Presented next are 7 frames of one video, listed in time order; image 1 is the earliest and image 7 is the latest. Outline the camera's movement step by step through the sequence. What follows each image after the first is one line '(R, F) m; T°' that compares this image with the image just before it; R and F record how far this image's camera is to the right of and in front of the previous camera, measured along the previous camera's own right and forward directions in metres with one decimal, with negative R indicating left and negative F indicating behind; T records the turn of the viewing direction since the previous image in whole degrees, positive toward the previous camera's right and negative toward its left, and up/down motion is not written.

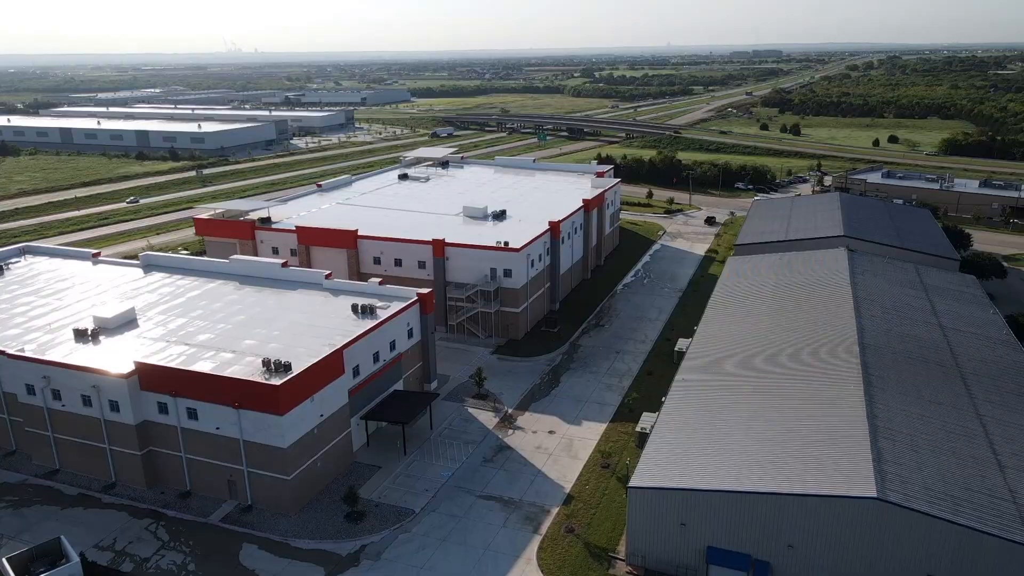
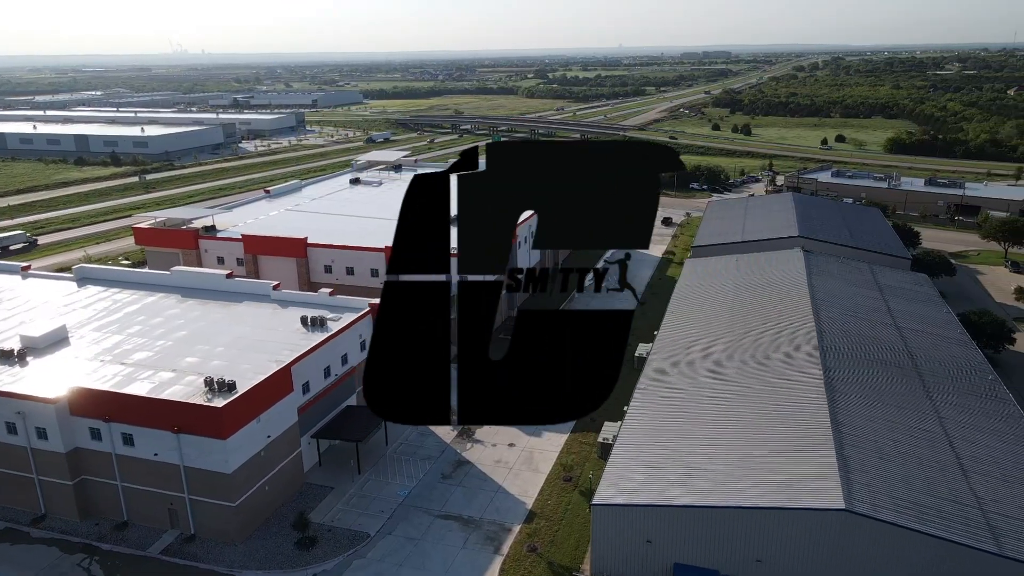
(+0.1, +0.7) m; +3°
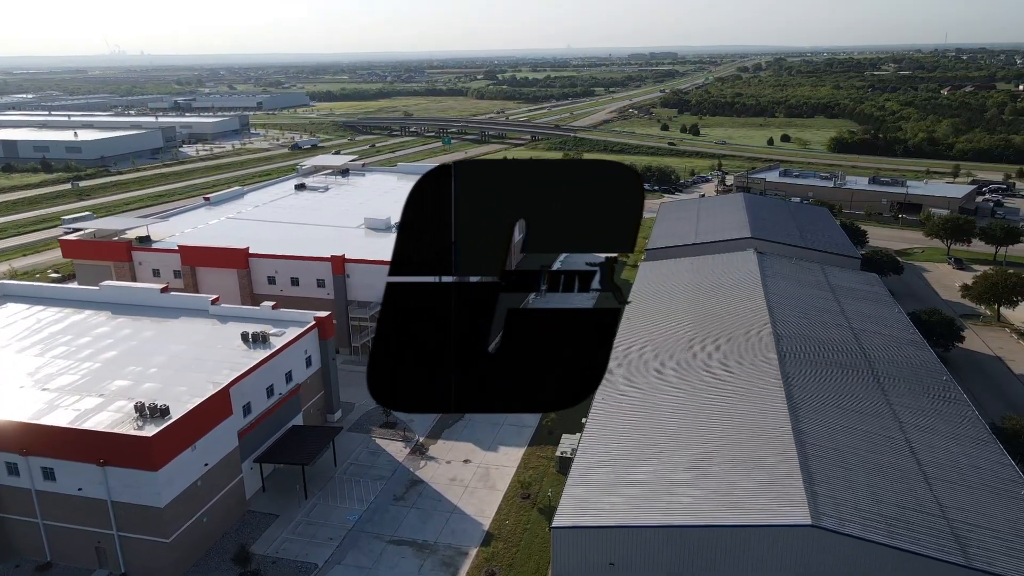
(+0.1, +0.8) m; +4°
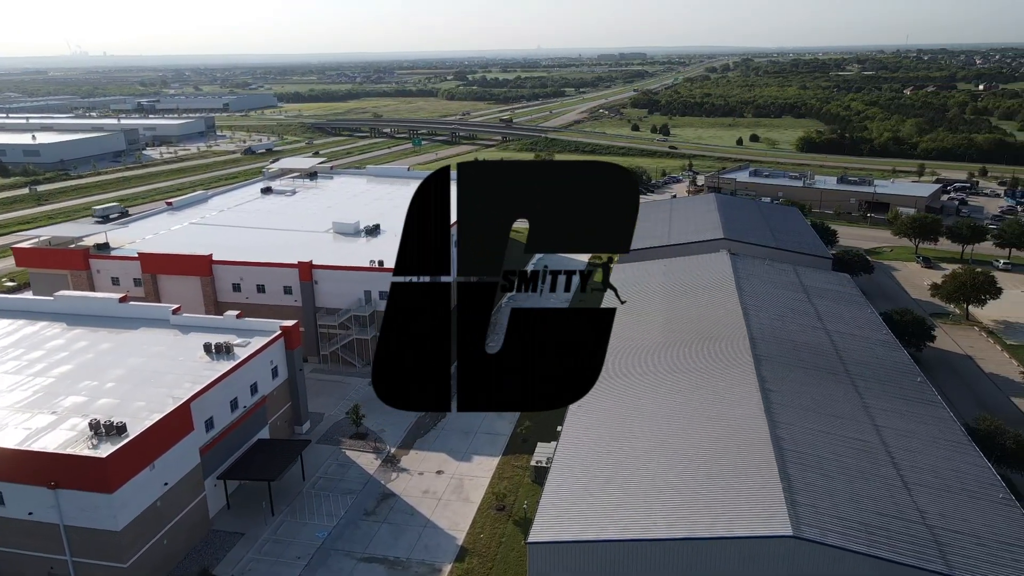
(0.0, +0.5) m; +2°
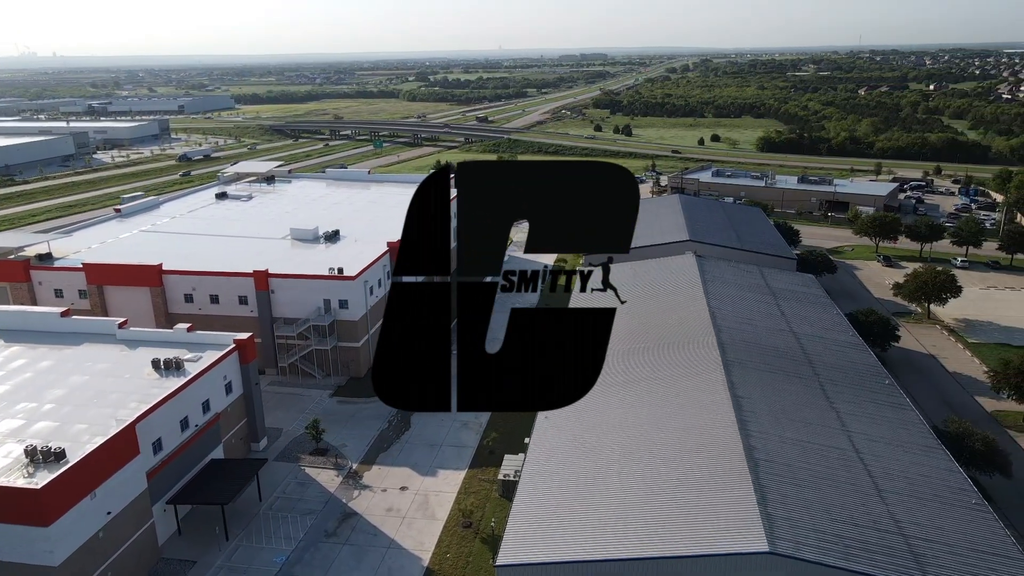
(0.0, +0.7) m; +3°
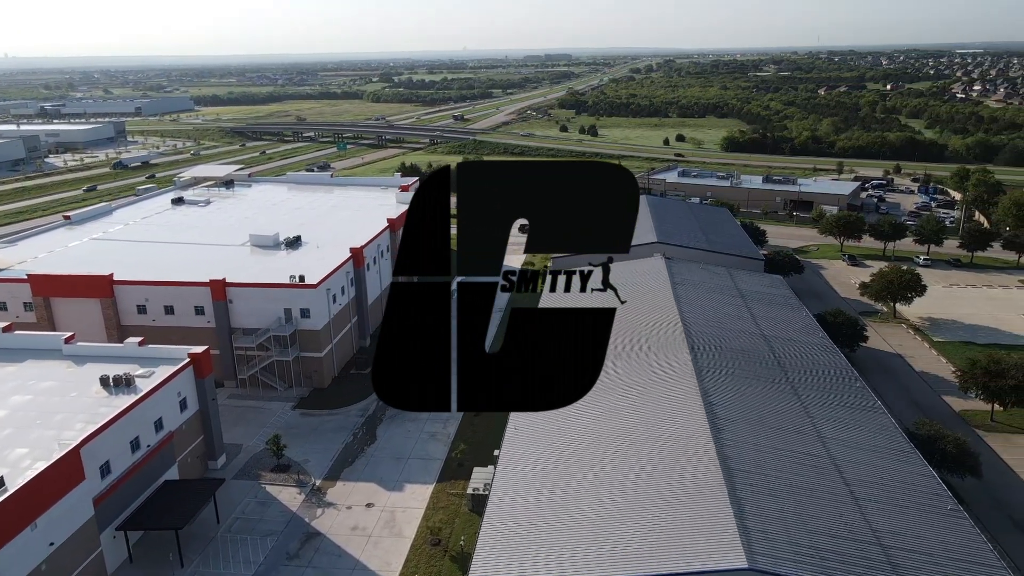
(0.0, +0.6) m; +2°
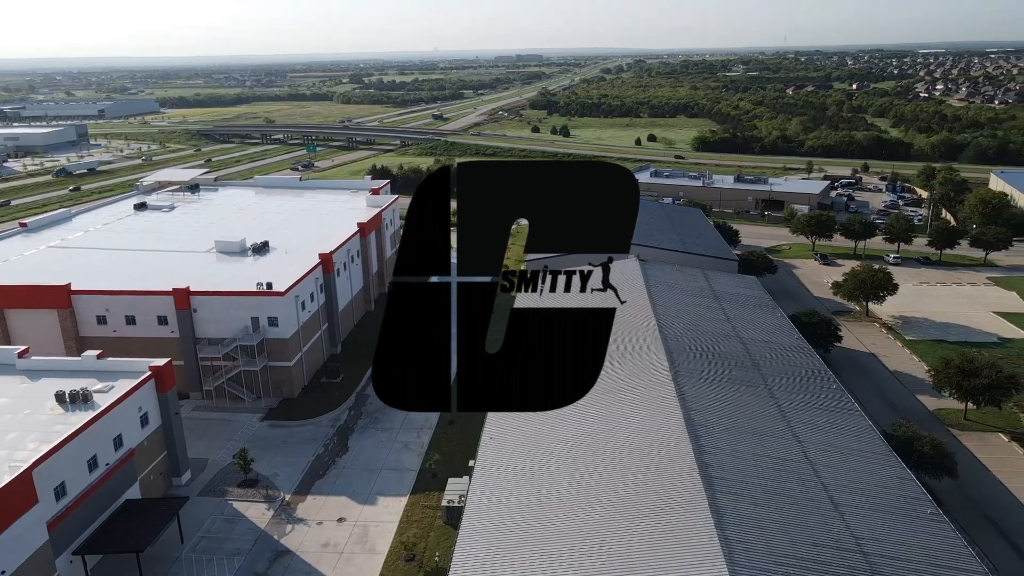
(0.0, +0.5) m; +2°
